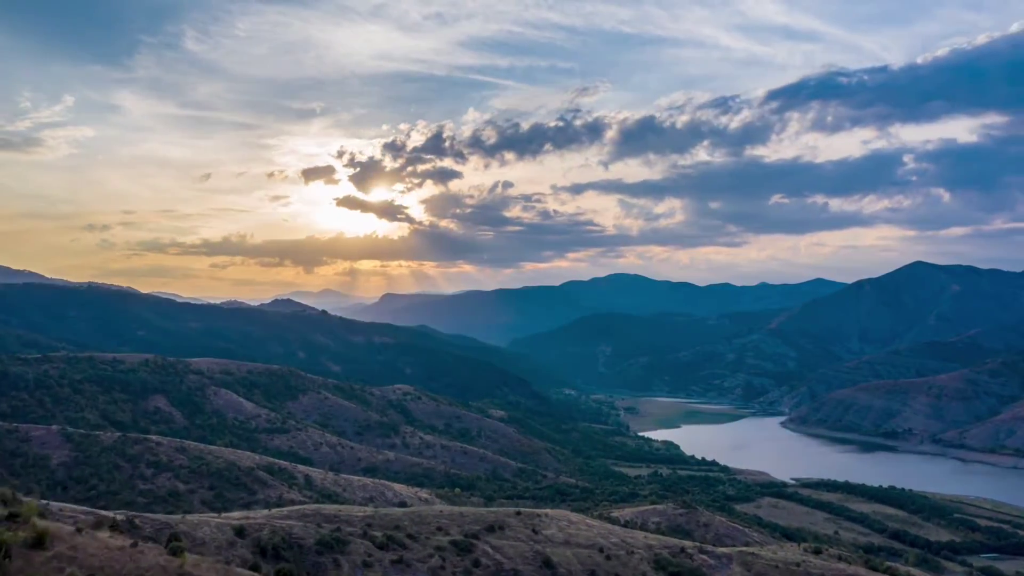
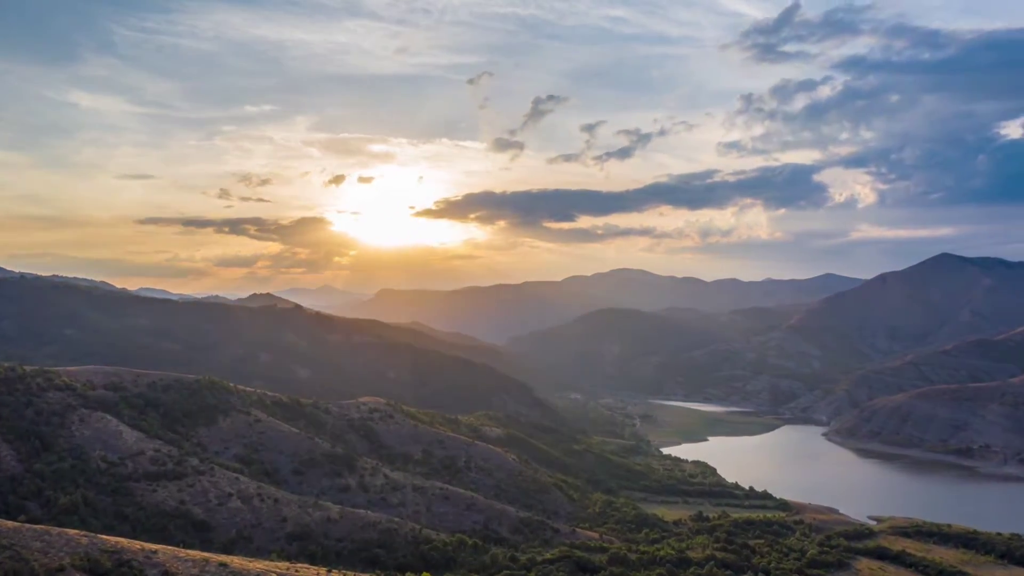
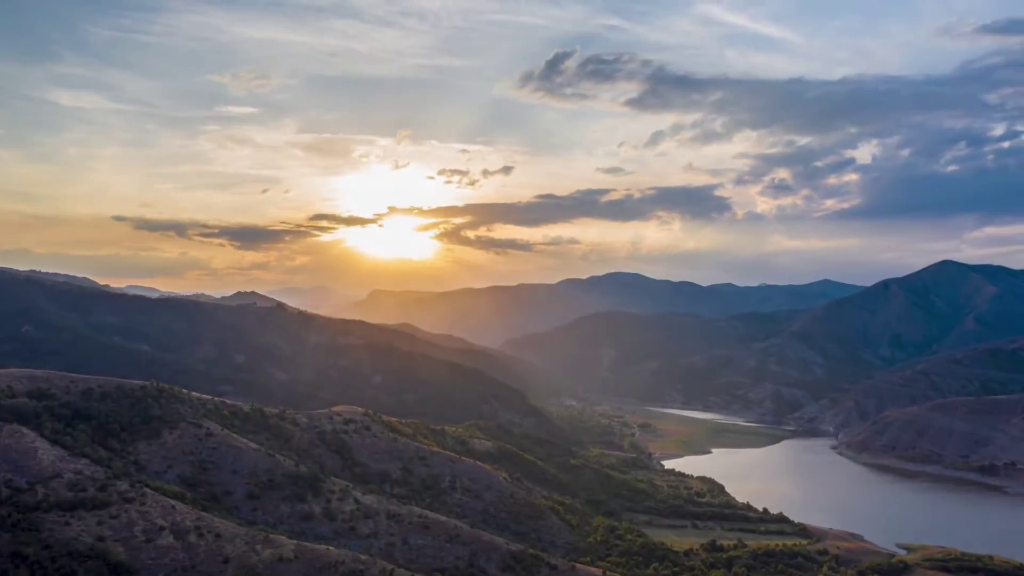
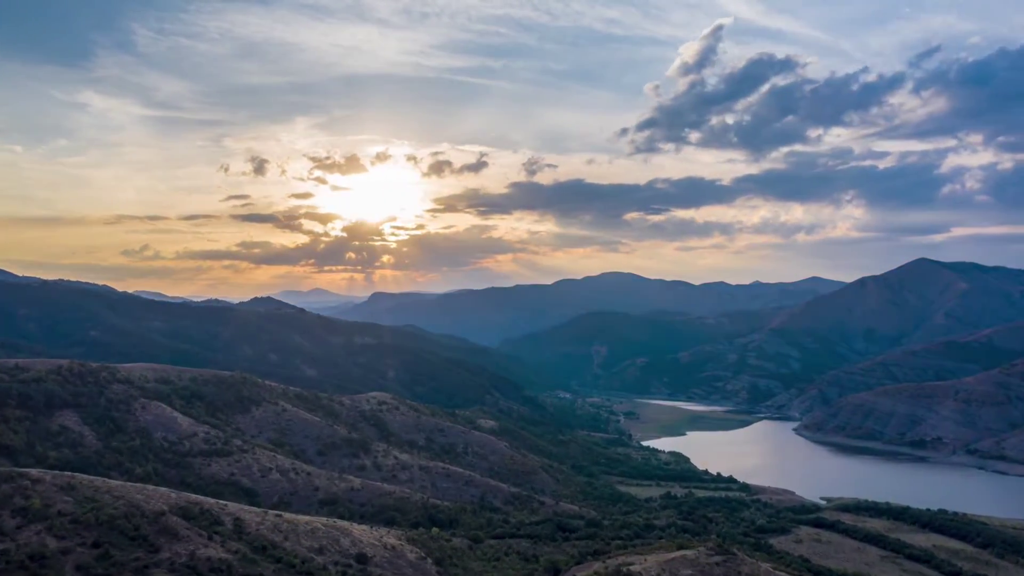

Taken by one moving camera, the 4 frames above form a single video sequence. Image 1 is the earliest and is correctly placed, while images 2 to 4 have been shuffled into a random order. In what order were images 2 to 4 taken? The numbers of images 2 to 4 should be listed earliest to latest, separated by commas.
4, 2, 3
